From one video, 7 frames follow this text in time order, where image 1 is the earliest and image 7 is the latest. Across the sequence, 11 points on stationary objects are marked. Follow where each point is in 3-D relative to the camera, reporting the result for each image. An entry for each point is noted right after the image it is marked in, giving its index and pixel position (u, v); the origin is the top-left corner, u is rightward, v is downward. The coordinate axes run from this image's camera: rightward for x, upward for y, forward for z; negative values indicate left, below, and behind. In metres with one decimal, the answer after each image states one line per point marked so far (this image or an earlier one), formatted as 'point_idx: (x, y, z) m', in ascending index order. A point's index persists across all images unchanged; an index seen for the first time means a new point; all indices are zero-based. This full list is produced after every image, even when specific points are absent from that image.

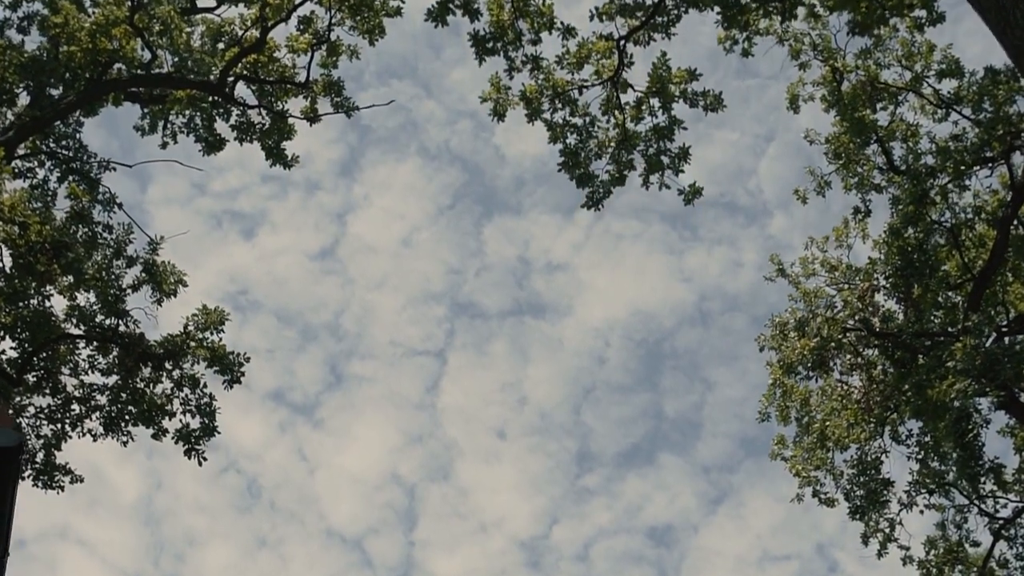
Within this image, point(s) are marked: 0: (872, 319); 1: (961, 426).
0: (+7.2, -0.5, +17.1) m
1: (+7.7, -2.3, +14.8) m
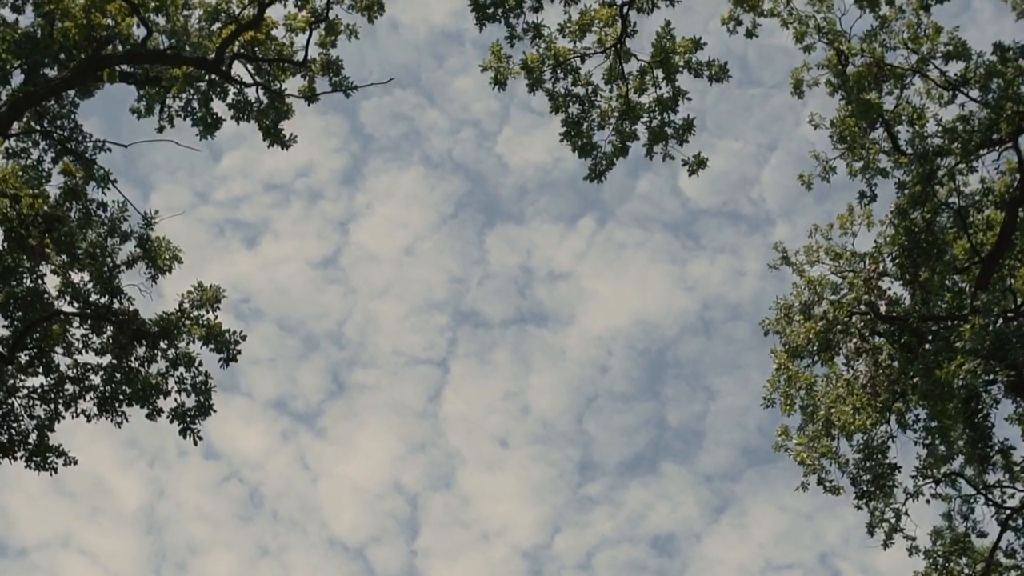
0: (+7.2, -0.2, +16.8) m
1: (+7.7, -1.9, +14.5) m
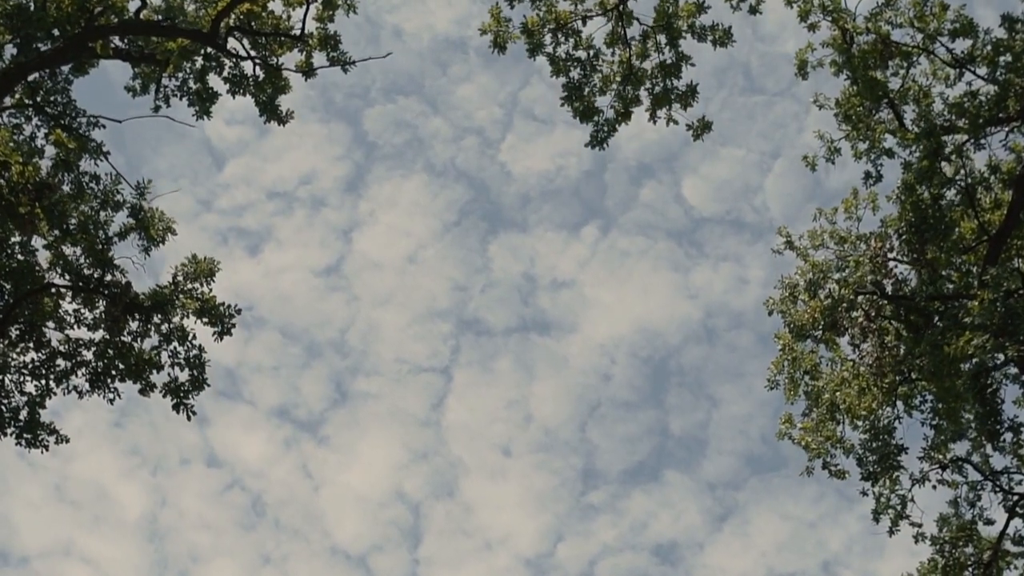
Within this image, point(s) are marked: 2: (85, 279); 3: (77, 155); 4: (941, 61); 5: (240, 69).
0: (+7.2, +0.2, +16.6) m
1: (+7.7, -1.5, +14.2) m
2: (-6.8, +0.2, +13.8) m
3: (-7.4, +2.3, +14.6) m
4: (+8.5, +4.5, +17.1) m
5: (-4.9, +3.9, +15.6) m
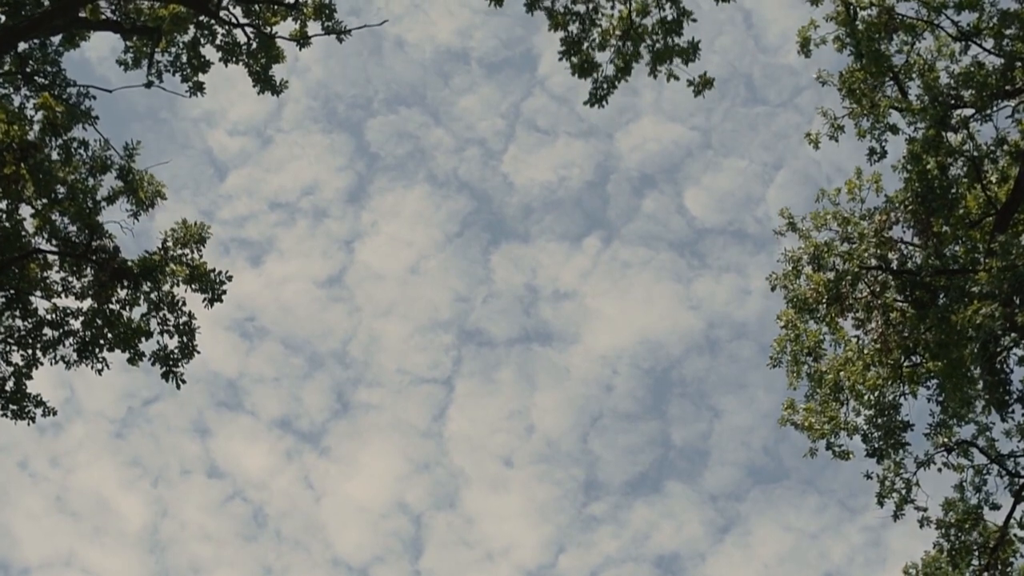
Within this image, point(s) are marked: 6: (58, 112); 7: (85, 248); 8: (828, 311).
0: (+7.2, +0.6, +16.2) m
1: (+7.6, -1.0, +13.9) m
2: (-6.9, +0.7, +13.6) m
3: (-7.4, +2.8, +14.4) m
4: (+8.5, +4.9, +16.9) m
5: (-4.9, +4.4, +15.4) m
6: (-7.4, +2.9, +14.2) m
7: (-6.7, +0.6, +13.6) m
8: (+6.0, -0.4, +16.4) m
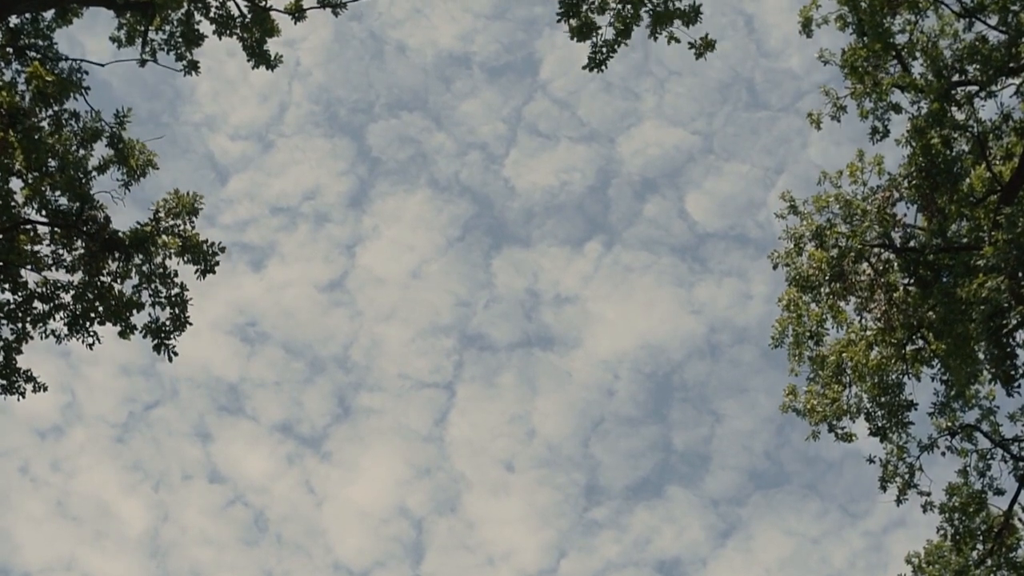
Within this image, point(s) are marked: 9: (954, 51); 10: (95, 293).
0: (+7.1, +1.1, +16.0) m
1: (+7.6, -0.6, +13.6) m
2: (-6.9, +1.1, +13.4) m
3: (-7.4, +3.2, +14.2) m
4: (+8.4, +5.3, +16.7) m
5: (-5.0, +4.9, +15.2) m
6: (-7.5, +3.3, +14.0) m
7: (-6.7, +1.1, +13.4) m
8: (+5.9, 0.0, +16.1) m
9: (+8.7, +4.6, +17.0) m
10: (-6.5, -0.1, +13.6) m
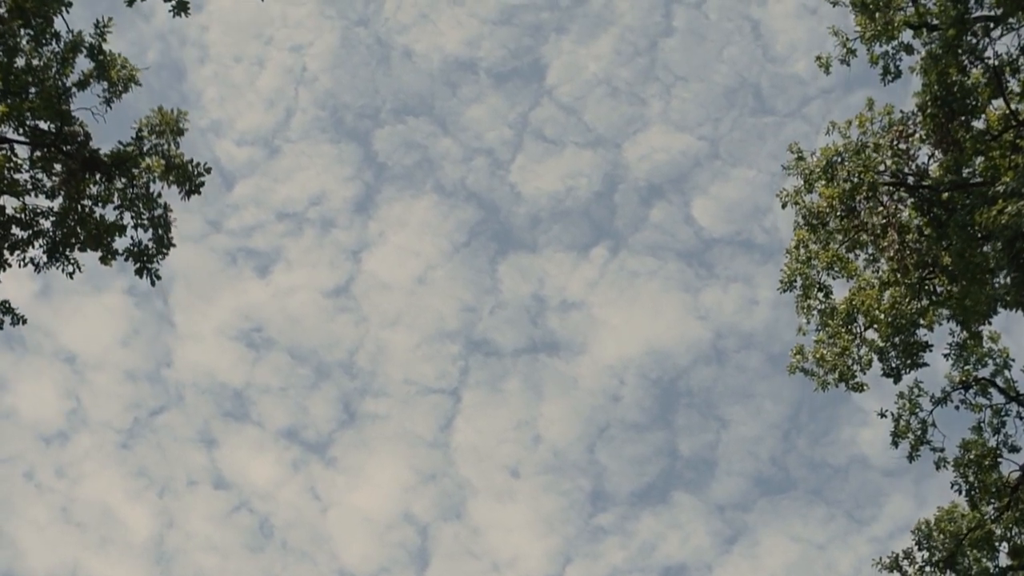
0: (+7.3, +0.8, +15.5) m
1: (+7.8, -0.9, +13.1) m
2: (-6.7, +0.9, +12.9) m
3: (-7.2, +3.0, +13.7) m
4: (+8.7, +5.1, +16.2) m
5: (-4.8, +4.6, +14.8) m
6: (-7.3, +3.1, +13.6) m
7: (-6.5, +0.8, +13.0) m
8: (+6.2, -0.3, +15.6) m
9: (+8.9, +4.3, +16.5) m
10: (-6.3, -0.3, +13.2) m
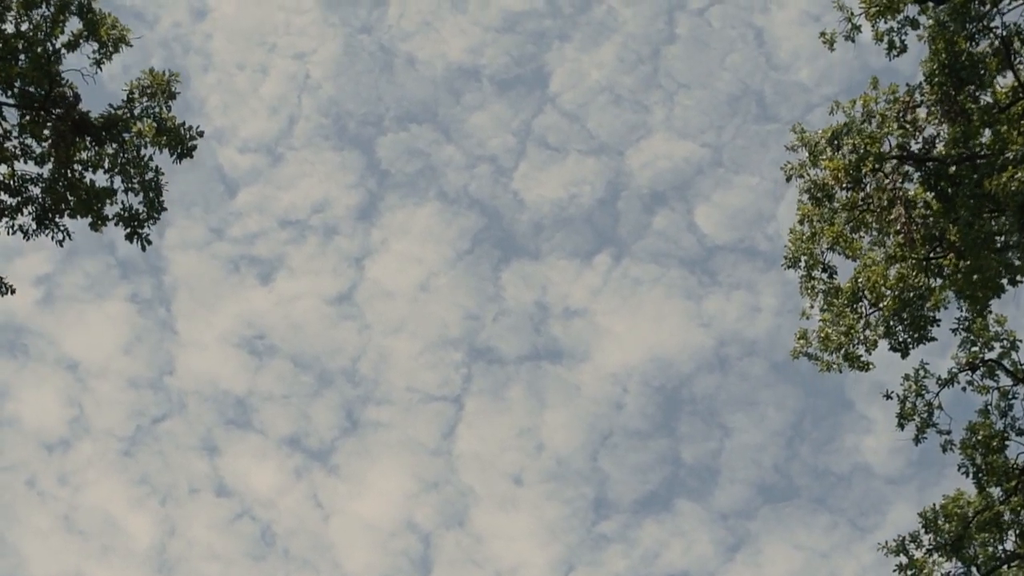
0: (+7.5, +0.2, +15.0) m
1: (+7.9, -1.4, +12.6) m
2: (-6.6, +0.3, +12.5) m
3: (-7.1, +2.4, +13.3) m
4: (+8.8, +4.5, +15.7) m
5: (-4.6, +4.0, +14.3) m
6: (-7.2, +2.5, +13.2) m
7: (-6.4, +0.2, +12.5) m
8: (+6.3, -0.9, +15.1) m
9: (+9.0, +3.7, +16.0) m
10: (-6.2, -0.9, +12.7) m
